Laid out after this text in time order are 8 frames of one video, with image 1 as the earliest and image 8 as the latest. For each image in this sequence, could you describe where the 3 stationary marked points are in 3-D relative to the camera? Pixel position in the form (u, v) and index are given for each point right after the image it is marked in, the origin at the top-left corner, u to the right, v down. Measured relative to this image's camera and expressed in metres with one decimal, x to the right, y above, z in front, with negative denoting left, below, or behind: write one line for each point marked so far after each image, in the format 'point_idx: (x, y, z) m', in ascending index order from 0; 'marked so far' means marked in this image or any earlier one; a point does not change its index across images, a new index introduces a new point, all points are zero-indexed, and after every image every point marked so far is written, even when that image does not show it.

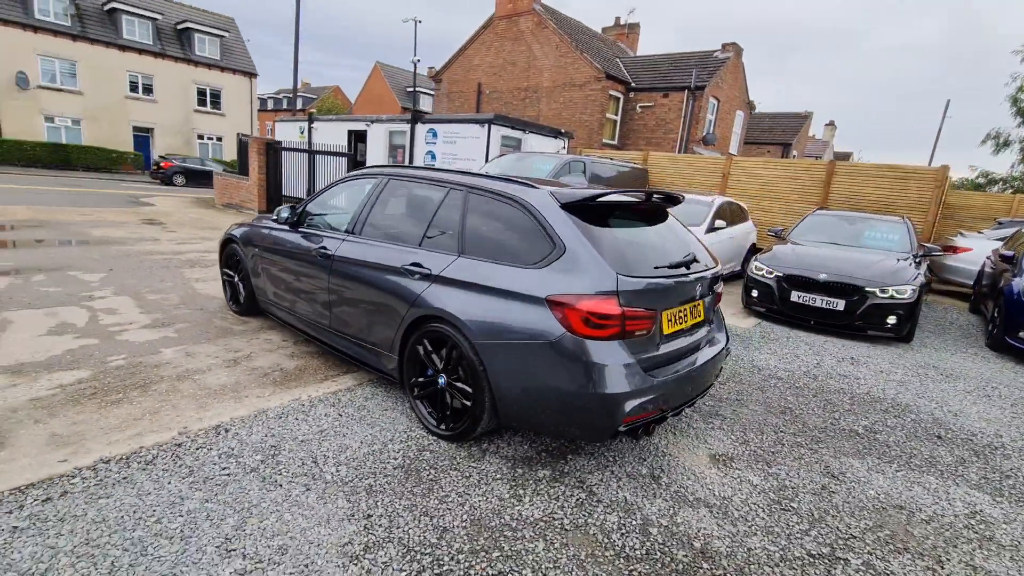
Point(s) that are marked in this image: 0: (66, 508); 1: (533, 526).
0: (-1.8, -0.9, +2.0) m
1: (+0.1, -1.0, +2.1) m
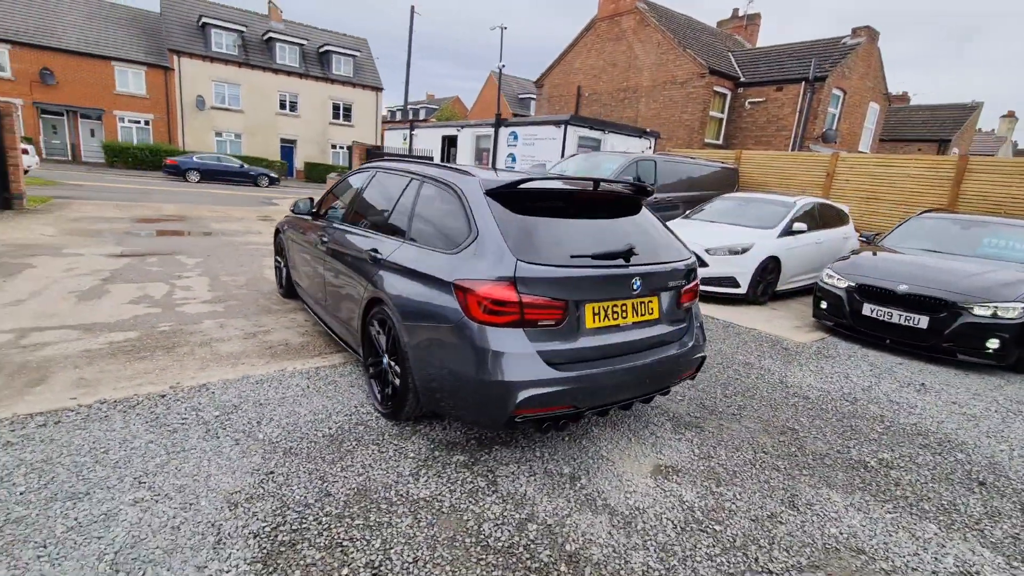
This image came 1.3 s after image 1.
0: (-2.3, -0.7, +2.5) m
1: (-0.4, -1.0, +2.2) m
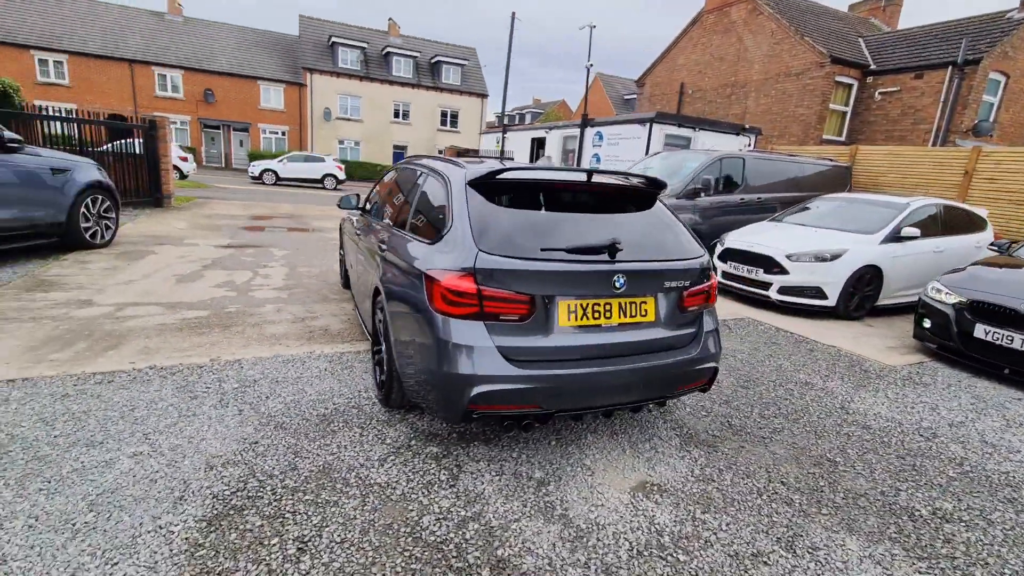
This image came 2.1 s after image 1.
0: (-2.4, -0.6, +2.9) m
1: (-0.7, -0.9, +2.2) m
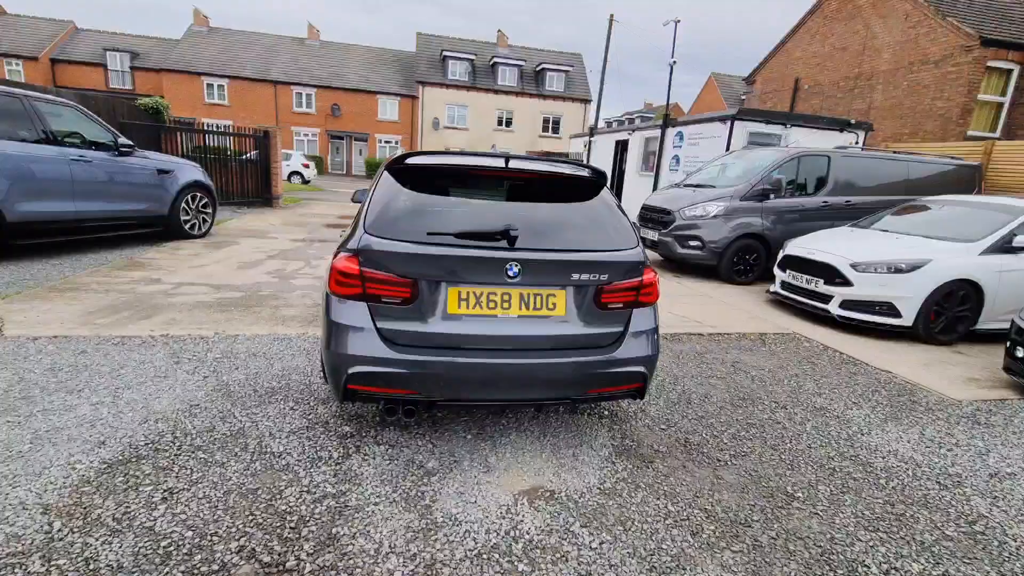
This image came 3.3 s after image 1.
0: (-2.8, -0.4, +3.4) m
1: (-1.2, -0.8, +2.3) m
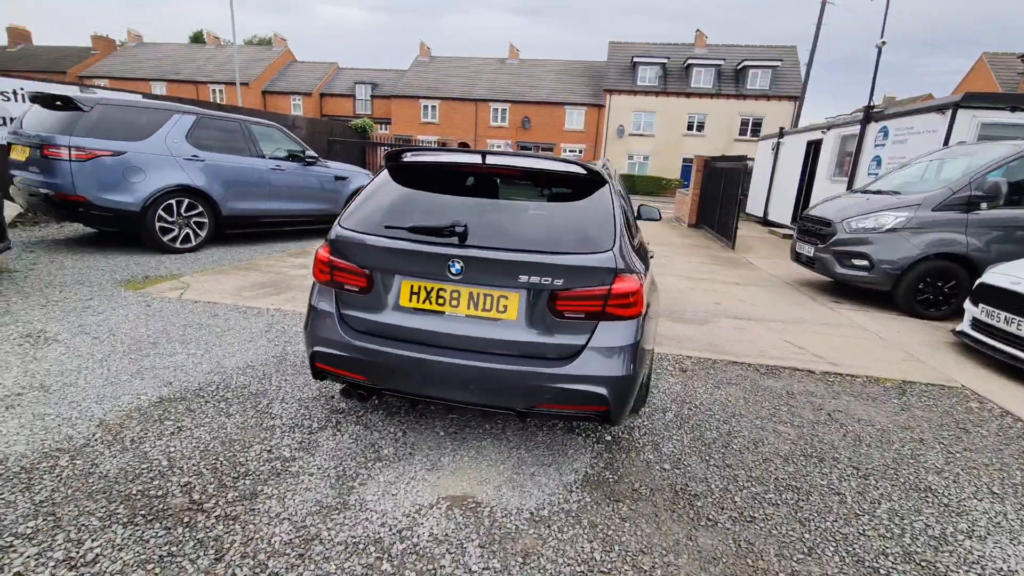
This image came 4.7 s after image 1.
0: (-2.4, -0.2, +4.3) m
1: (-1.4, -0.7, +2.7) m
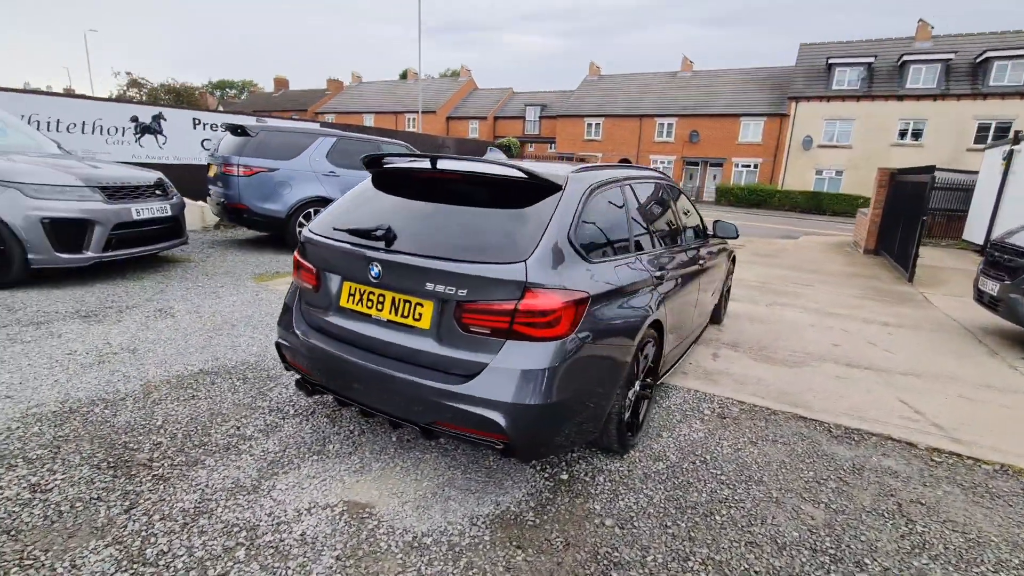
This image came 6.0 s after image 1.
0: (-2.0, -0.2, +4.9) m
1: (-1.5, -0.6, +3.0) m
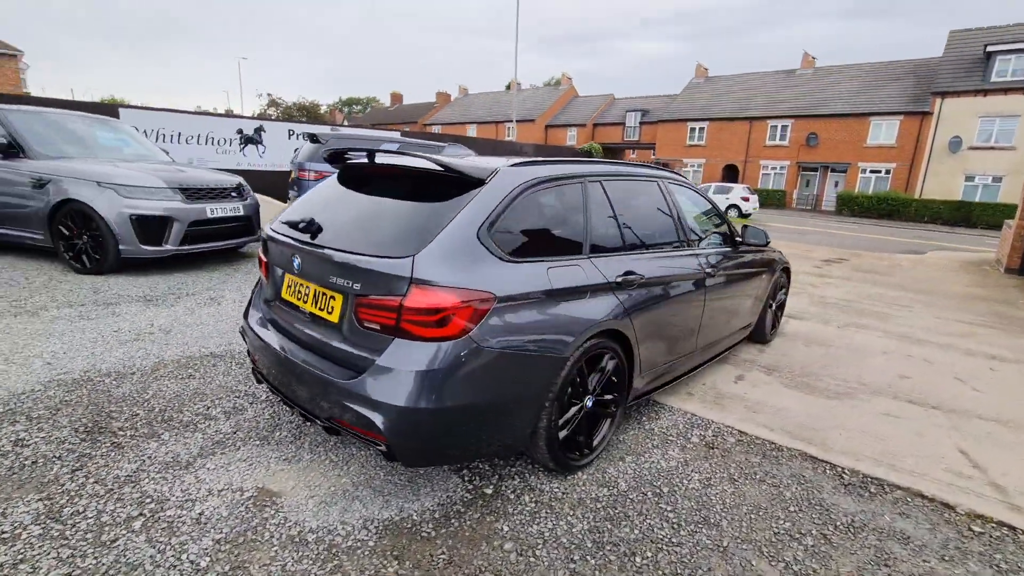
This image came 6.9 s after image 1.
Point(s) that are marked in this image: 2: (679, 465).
0: (-1.7, -0.2, +5.1) m
1: (-1.7, -0.6, +3.2) m
2: (+0.9, -0.9, +2.5) m
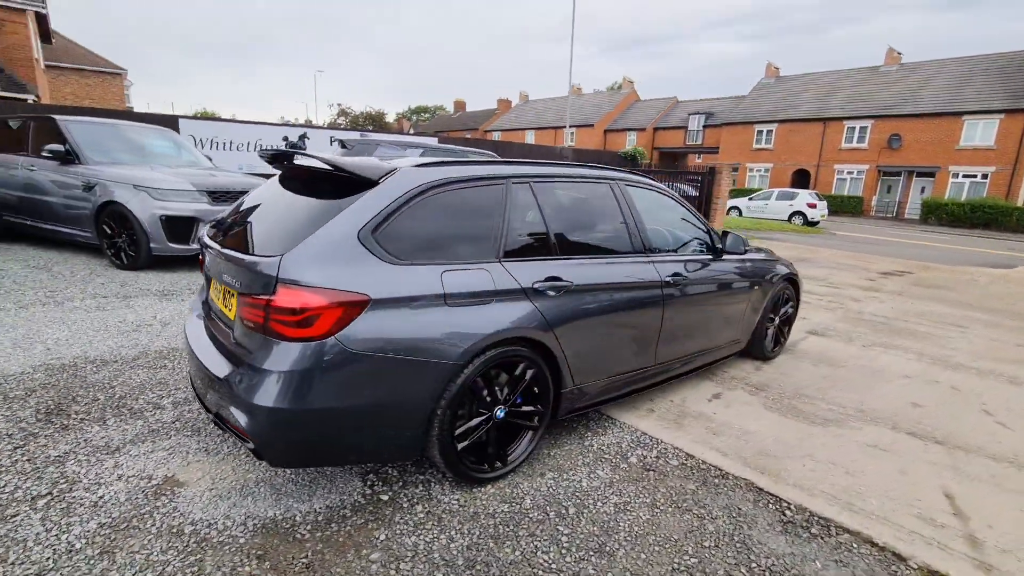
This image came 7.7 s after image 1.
0: (-1.8, -0.2, +5.2) m
1: (-2.0, -0.6, +3.4) m
2: (+0.4, -1.0, +2.4) m
